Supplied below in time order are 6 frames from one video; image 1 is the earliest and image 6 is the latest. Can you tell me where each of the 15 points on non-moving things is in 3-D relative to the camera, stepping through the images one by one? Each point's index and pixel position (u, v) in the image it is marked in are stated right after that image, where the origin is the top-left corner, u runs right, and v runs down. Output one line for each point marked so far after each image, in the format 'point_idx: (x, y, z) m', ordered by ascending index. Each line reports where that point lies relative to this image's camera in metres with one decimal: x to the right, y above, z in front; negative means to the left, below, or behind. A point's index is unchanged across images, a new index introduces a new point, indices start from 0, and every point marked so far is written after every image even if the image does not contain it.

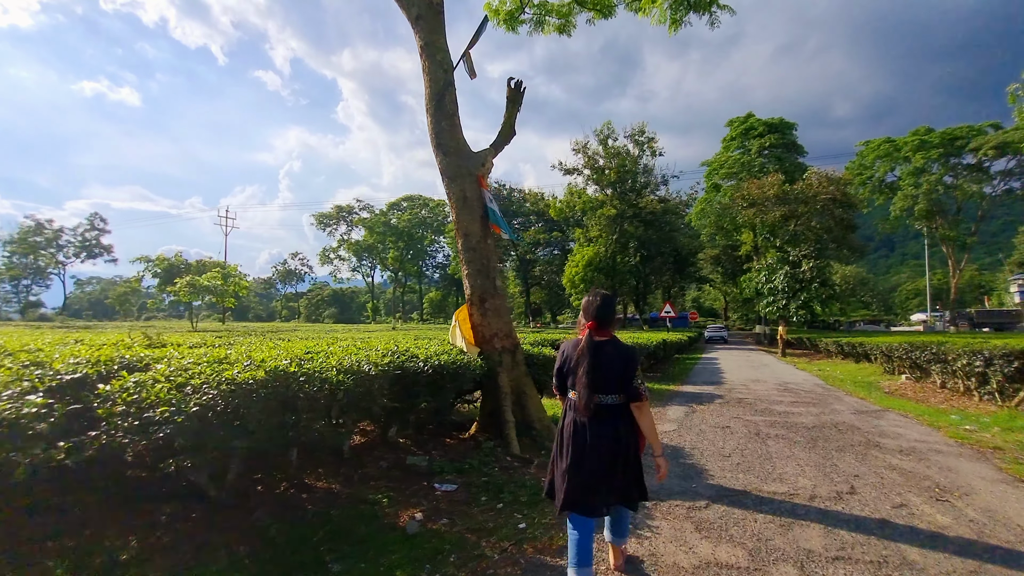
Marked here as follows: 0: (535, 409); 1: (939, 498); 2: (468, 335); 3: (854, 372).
0: (+0.3, -1.5, +6.3) m
1: (+4.0, -2.0, +4.8) m
2: (-0.6, -0.6, +6.4) m
3: (+12.1, -3.0, +17.9) m
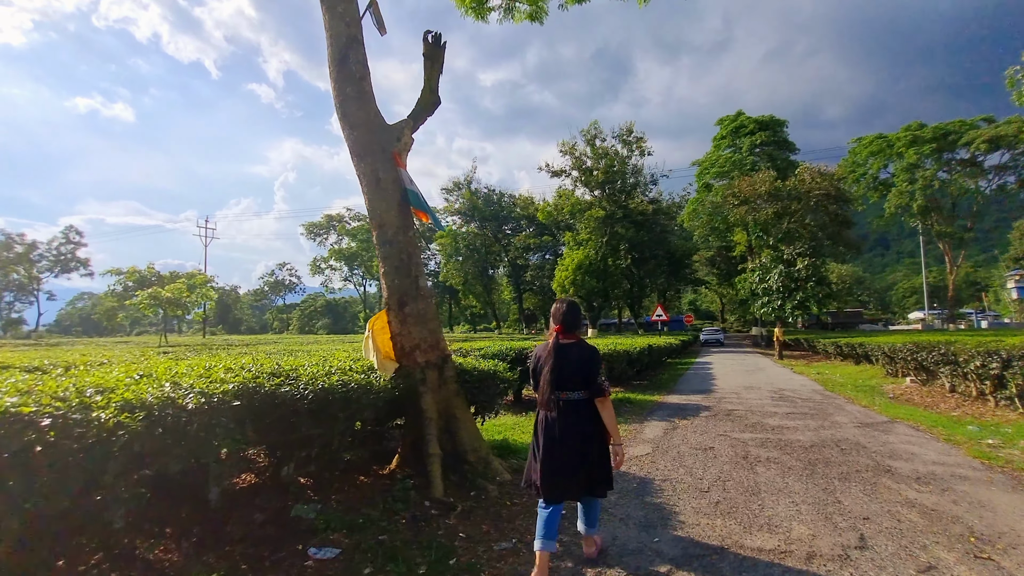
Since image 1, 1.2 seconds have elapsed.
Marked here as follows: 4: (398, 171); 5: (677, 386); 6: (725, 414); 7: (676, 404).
0: (-0.5, -1.5, +5.1) m
1: (+3.3, -1.9, +3.6) m
2: (-1.3, -0.6, +5.3) m
3: (+11.4, -2.9, +16.7) m
4: (-1.2, +1.3, +5.4) m
5: (+4.7, -2.8, +14.1) m
6: (+3.9, -2.3, +9.1) m
7: (+3.5, -2.4, +10.6) m
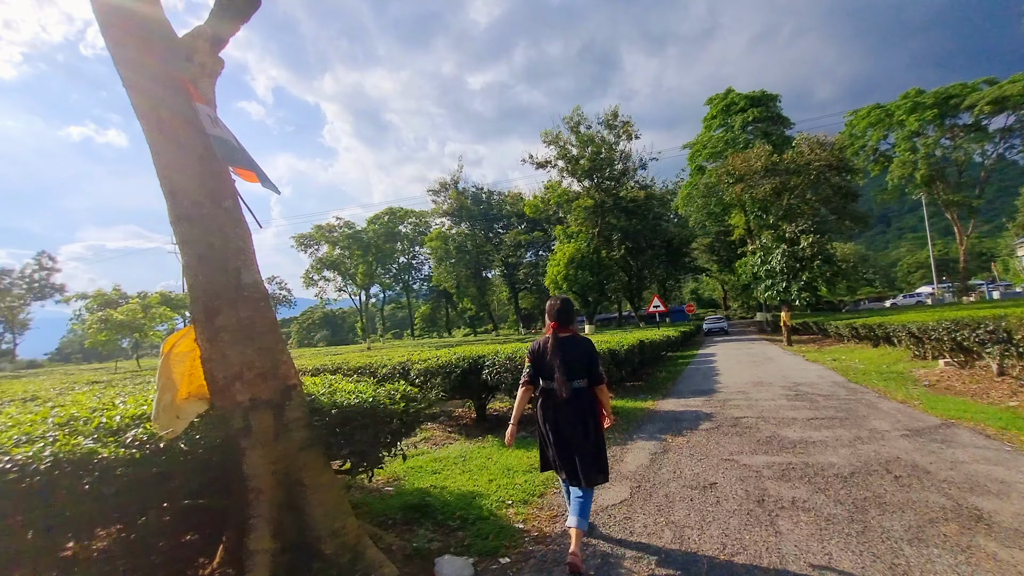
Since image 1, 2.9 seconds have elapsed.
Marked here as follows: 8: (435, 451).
0: (-1.2, -1.5, +3.3) m
1: (+2.5, -1.6, +1.7) m
2: (-2.1, -0.6, +3.4) m
3: (+10.7, -2.1, +14.8) m
4: (-2.2, +1.3, +3.5) m
5: (+4.0, -2.4, +12.3) m
6: (+3.1, -2.0, +7.2) m
7: (+2.8, -2.2, +8.7) m
8: (-1.1, -2.3, +7.0) m
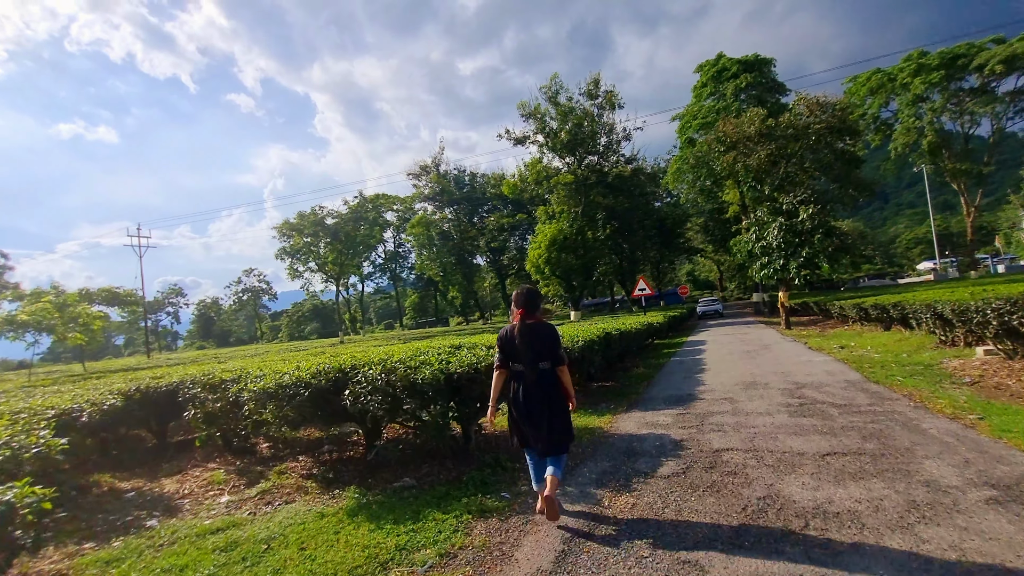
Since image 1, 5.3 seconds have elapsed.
0: (-2.5, -1.4, +0.8) m
1: (+1.3, -1.5, -0.7) m
2: (-3.5, -0.6, +0.9) m
3: (+9.4, -1.5, +12.4) m
4: (-3.5, +1.3, +1.0) m
5: (+2.7, -2.0, +9.8) m
6: (+1.8, -1.7, +4.8) m
7: (+1.5, -1.9, +6.3) m
8: (-2.4, -2.1, +4.6) m
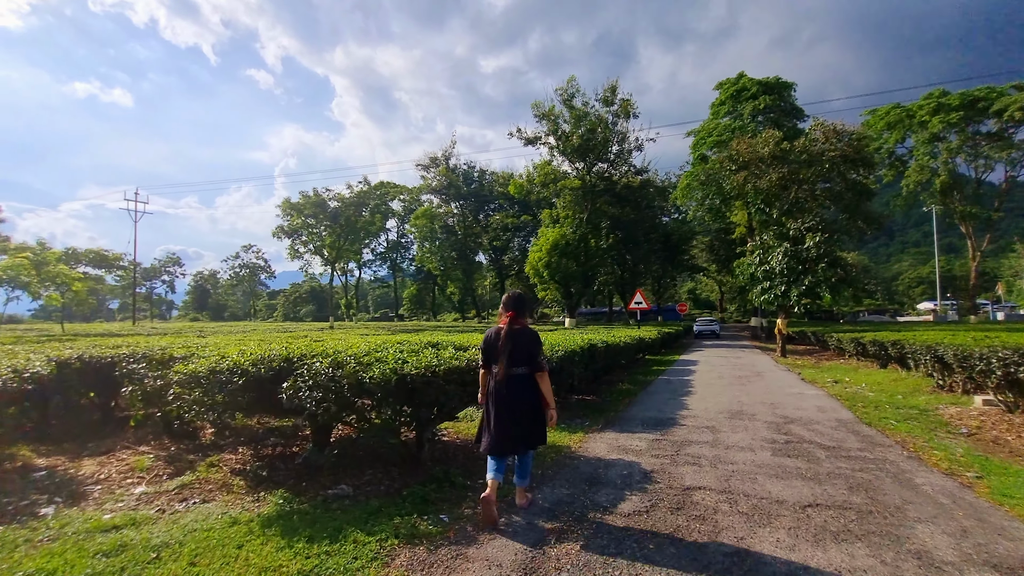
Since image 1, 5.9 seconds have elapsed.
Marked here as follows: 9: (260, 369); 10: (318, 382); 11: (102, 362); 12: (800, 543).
0: (-3.0, -1.2, +0.3) m
1: (+0.8, -1.6, -1.3) m
2: (-3.8, -0.2, +0.4) m
3: (+8.9, -2.4, +11.9) m
4: (-3.7, +1.6, +0.4) m
5: (+2.2, -2.2, +9.3) m
6: (+1.4, -1.9, +4.3) m
7: (+1.0, -2.0, +5.8) m
8: (-2.9, -1.9, +4.0) m
9: (-2.6, -0.8, +5.2) m
10: (-1.9, -0.9, +4.9) m
11: (-5.5, -1.0, +6.8) m
12: (+2.1, -1.8, +3.6) m
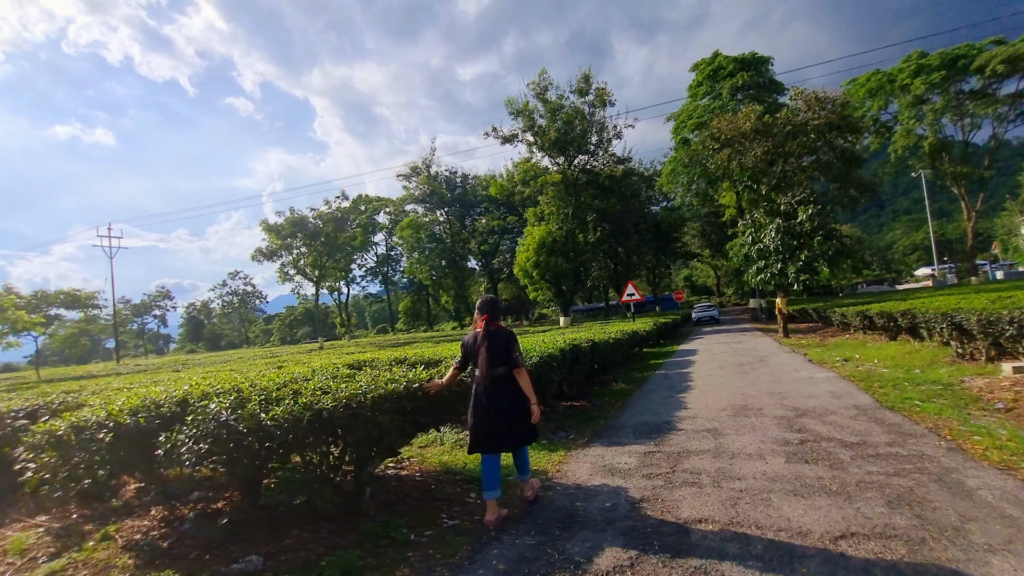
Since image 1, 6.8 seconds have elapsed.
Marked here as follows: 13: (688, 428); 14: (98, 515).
0: (-3.4, -1.4, -0.7) m
1: (+0.4, -1.5, -2.3) m
2: (-4.3, -0.6, -0.6) m
3: (+8.5, -1.6, +10.9) m
4: (-4.4, +1.3, -0.6) m
5: (+1.8, -2.1, +8.3) m
6: (+1.0, -1.7, +3.3) m
7: (+0.6, -1.9, +4.8) m
8: (-3.2, -2.1, +3.0) m
9: (-3.0, -1.1, +4.2) m
10: (-2.3, -1.1, +3.9) m
11: (-6.0, -1.5, +5.8) m
12: (+1.7, -1.6, +2.7) m
13: (+2.4, -1.8, +6.7) m
14: (-4.2, -2.3, +5.2) m
